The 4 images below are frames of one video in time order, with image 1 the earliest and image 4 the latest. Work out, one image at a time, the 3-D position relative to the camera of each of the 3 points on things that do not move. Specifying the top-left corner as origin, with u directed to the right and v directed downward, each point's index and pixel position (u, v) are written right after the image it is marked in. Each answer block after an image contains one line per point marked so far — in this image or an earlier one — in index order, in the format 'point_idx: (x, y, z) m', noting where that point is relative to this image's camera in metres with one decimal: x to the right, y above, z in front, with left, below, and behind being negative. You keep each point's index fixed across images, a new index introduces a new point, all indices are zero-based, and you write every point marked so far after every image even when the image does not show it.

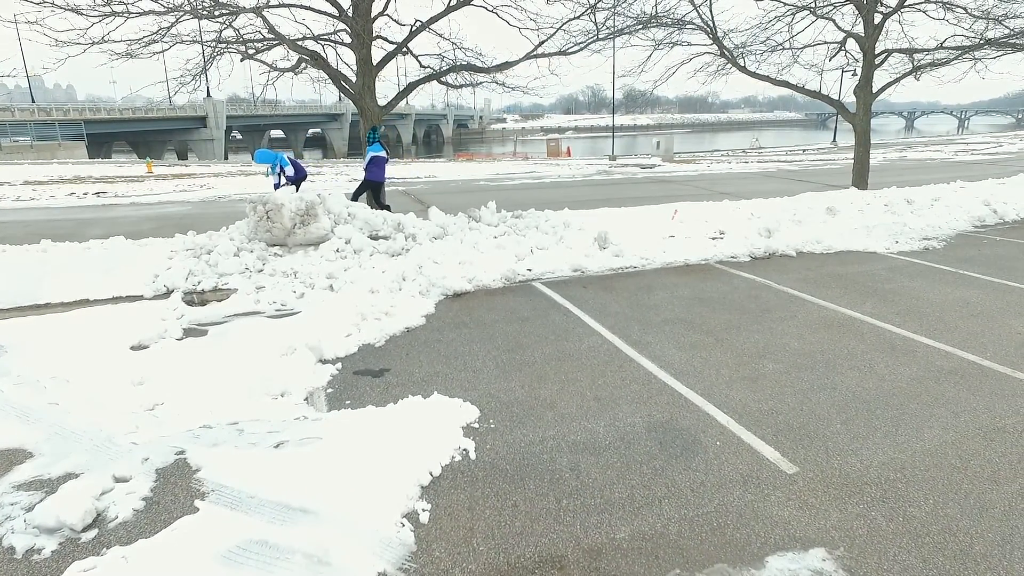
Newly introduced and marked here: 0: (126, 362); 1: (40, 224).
0: (-2.1, -0.4, +3.5) m
1: (-7.1, +1.0, +9.3) m
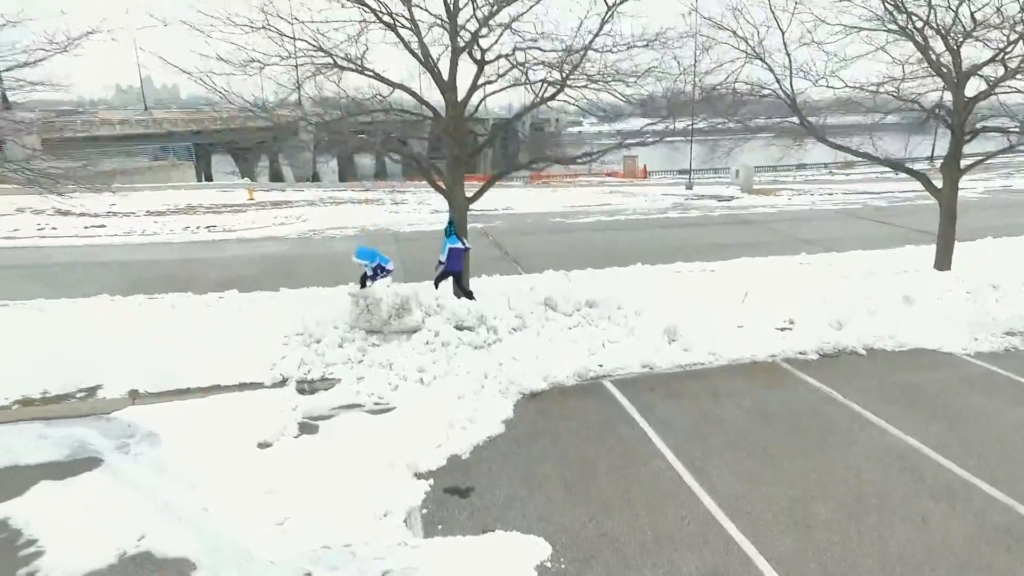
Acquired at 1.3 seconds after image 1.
0: (-1.7, -1.2, +4.1) m
1: (-5.9, +0.4, +10.5) m
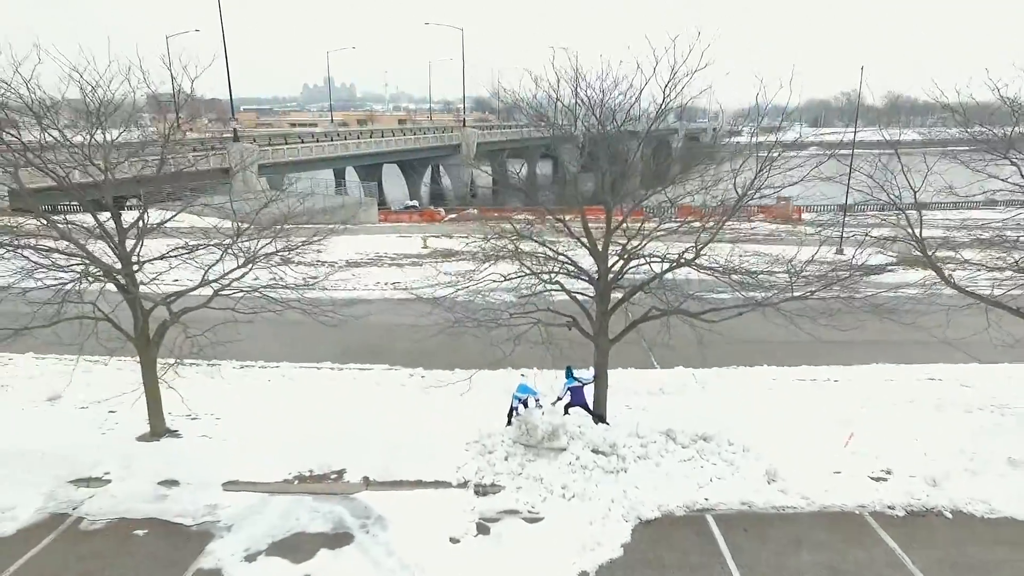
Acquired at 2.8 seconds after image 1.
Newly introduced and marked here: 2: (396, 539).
0: (-0.6, -2.6, +6.1) m
1: (-3.2, -0.8, +13.2) m
2: (-1.2, -2.6, +6.3) m
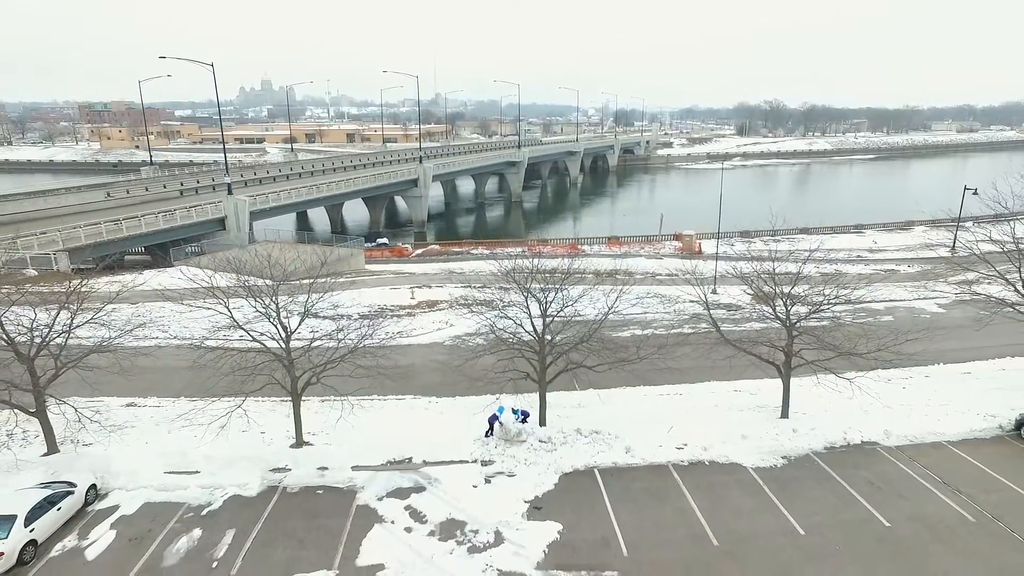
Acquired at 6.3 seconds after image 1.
0: (-0.8, -4.3, +13.0) m
1: (-4.0, -2.5, +19.9) m
2: (-1.4, -4.3, +13.2) m
